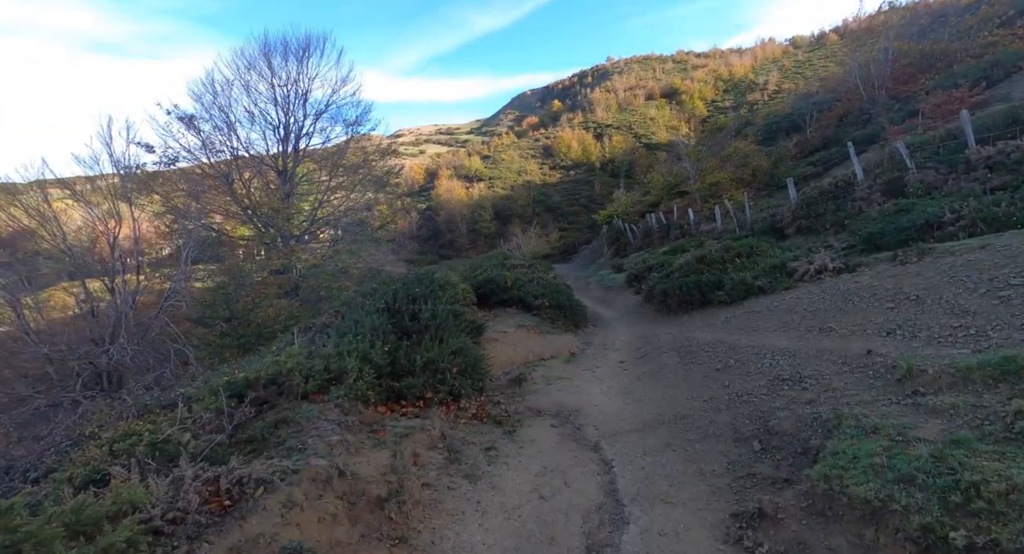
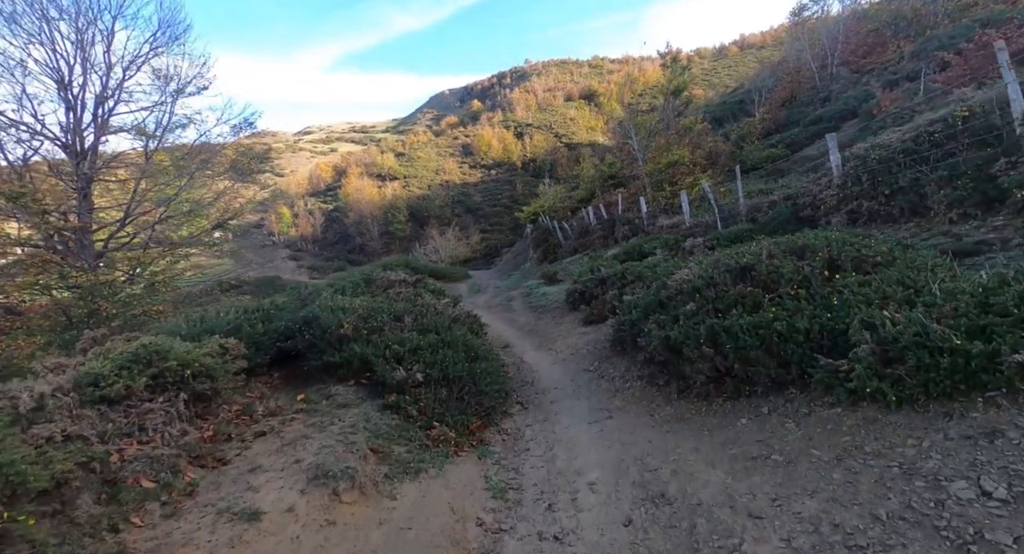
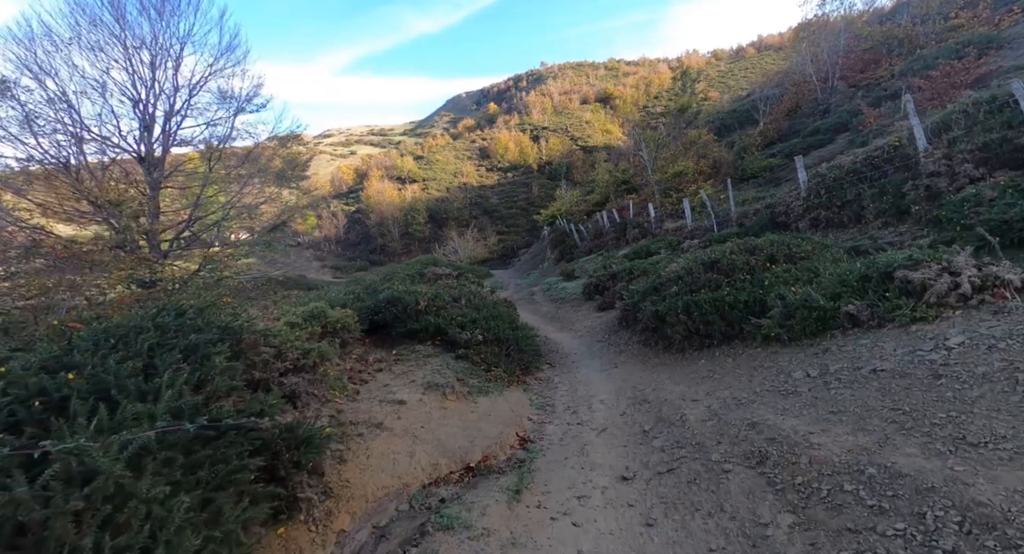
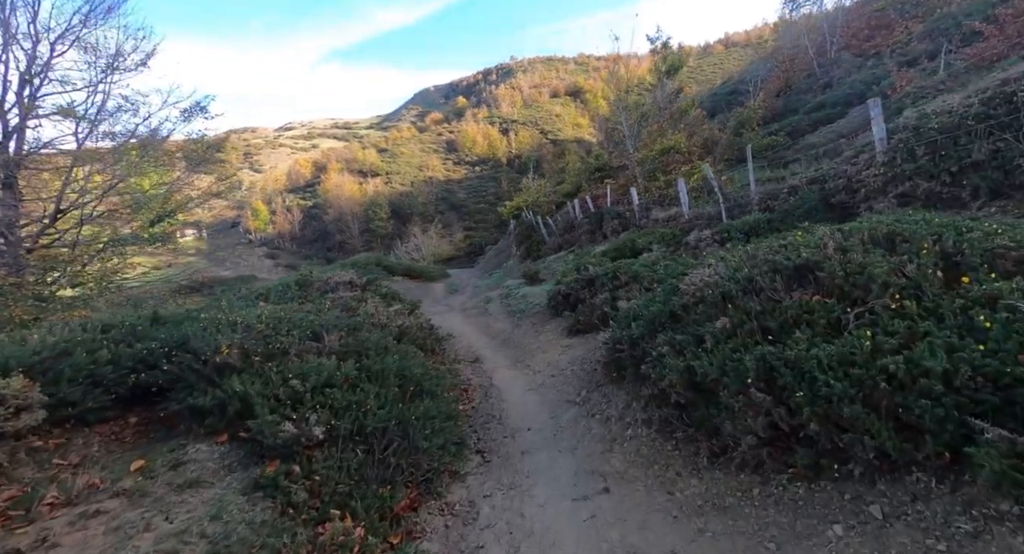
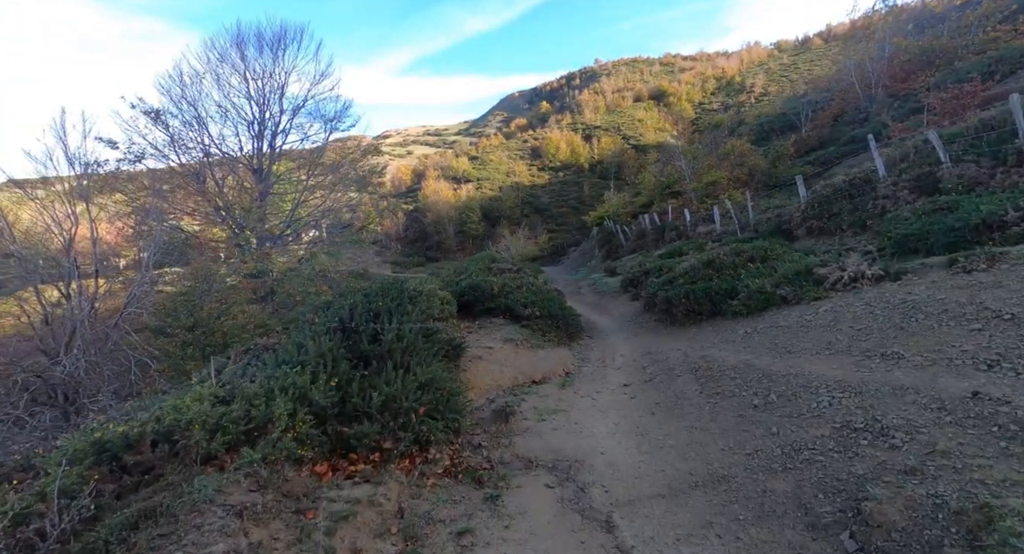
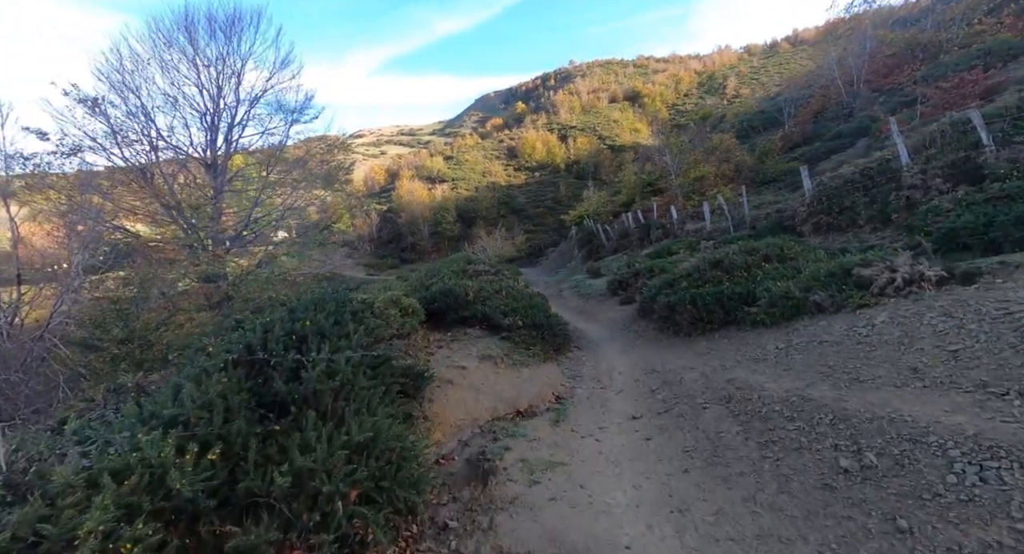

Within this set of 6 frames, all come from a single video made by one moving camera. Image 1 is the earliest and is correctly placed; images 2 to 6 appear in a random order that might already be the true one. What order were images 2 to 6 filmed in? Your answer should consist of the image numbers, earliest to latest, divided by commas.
5, 6, 3, 2, 4
